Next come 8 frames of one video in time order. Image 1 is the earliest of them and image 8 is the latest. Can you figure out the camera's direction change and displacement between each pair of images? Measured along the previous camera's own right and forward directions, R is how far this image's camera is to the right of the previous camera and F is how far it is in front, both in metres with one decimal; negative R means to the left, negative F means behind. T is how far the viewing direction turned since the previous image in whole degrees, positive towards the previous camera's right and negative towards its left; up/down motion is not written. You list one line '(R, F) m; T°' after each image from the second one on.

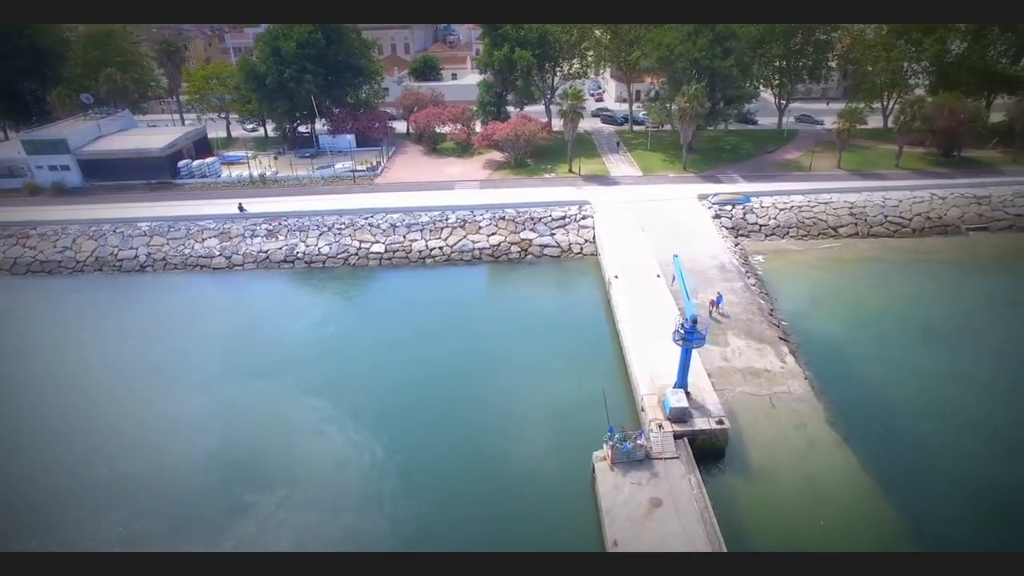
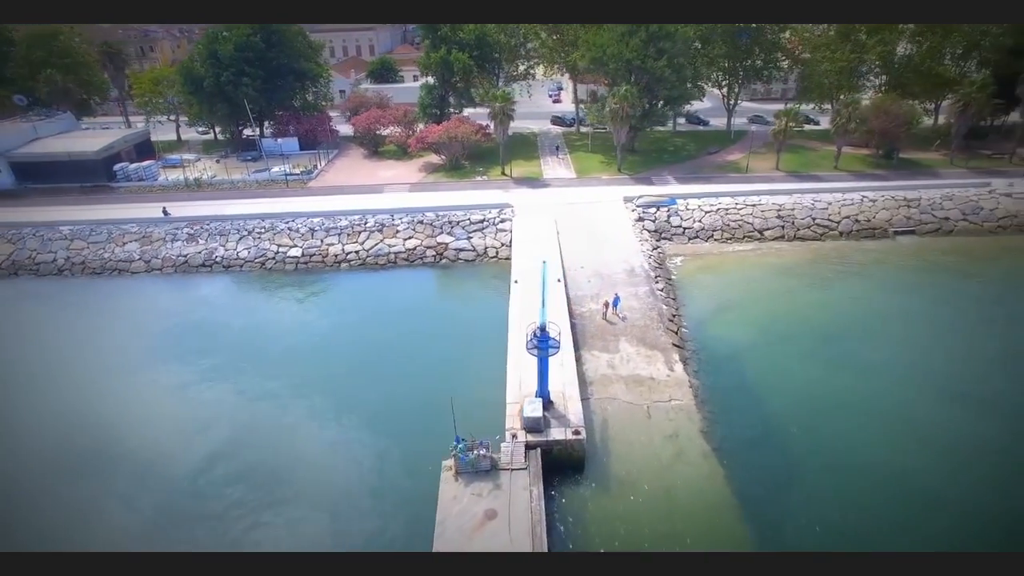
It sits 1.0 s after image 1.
(+2.7, +0.1) m; 0°
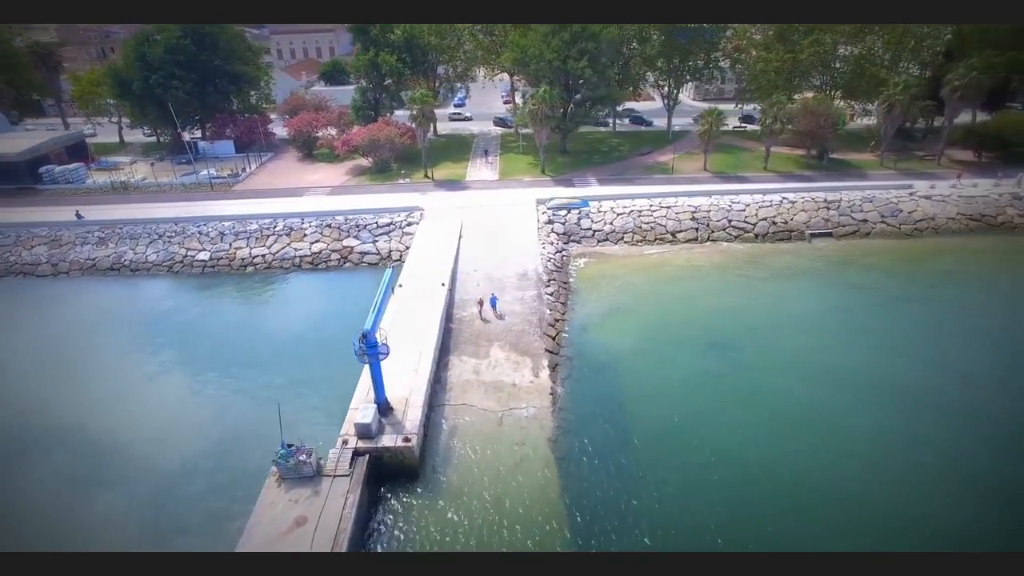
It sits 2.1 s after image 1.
(+3.1, +0.1) m; 0°
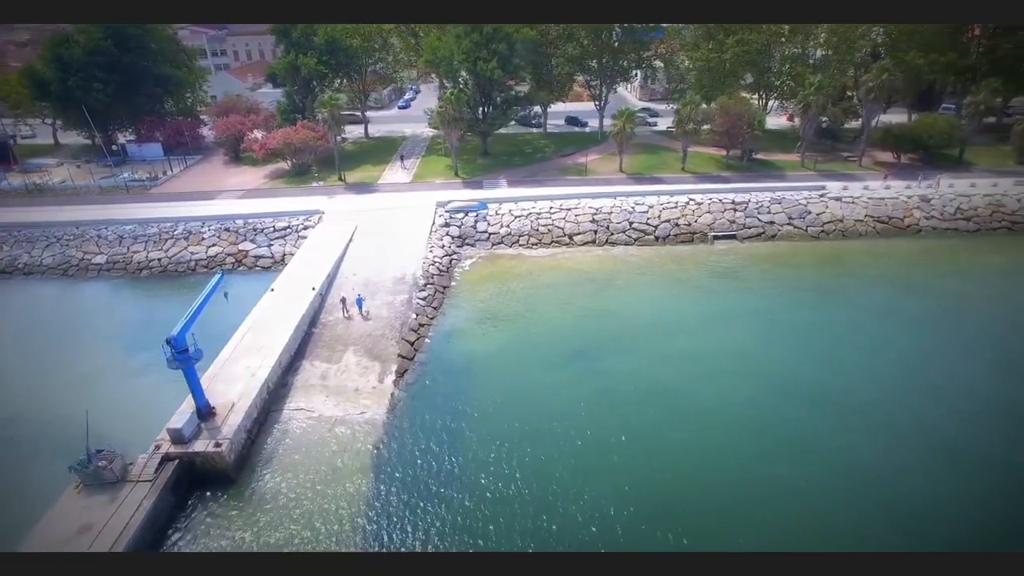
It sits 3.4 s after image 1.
(+3.4, 0.0) m; 0°
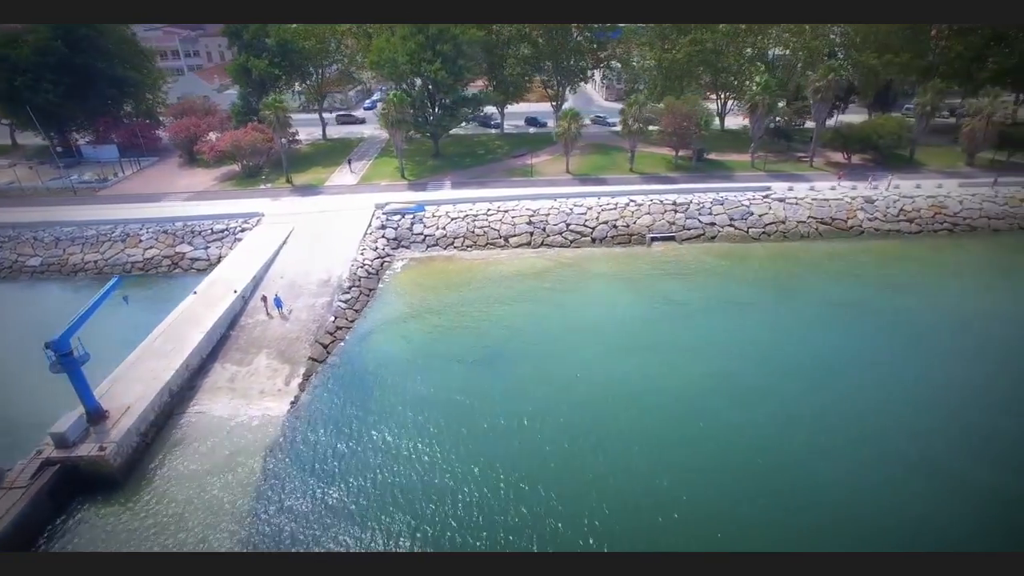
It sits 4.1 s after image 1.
(+2.1, 0.0) m; 0°
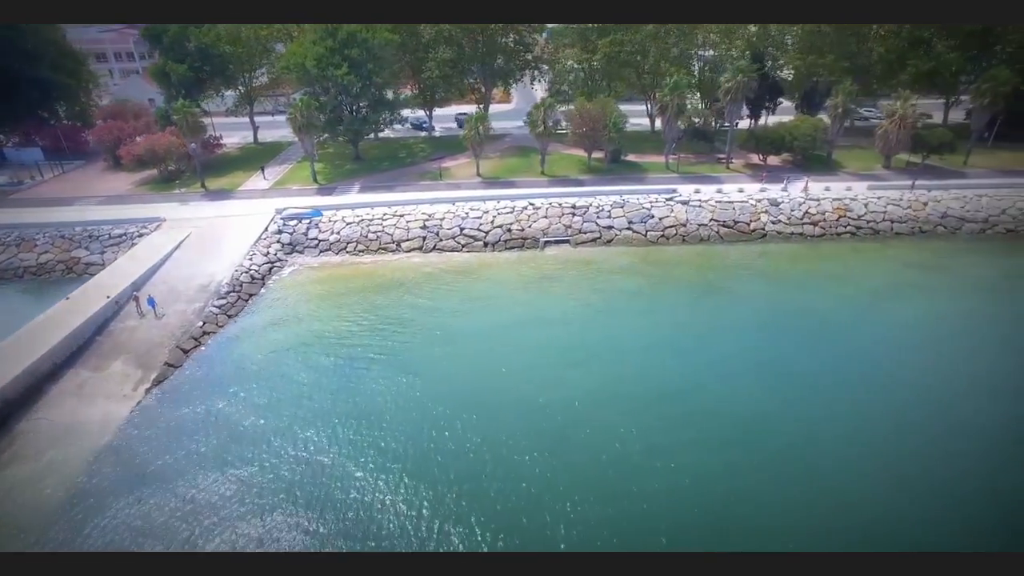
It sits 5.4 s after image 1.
(+3.4, -0.1) m; 0°
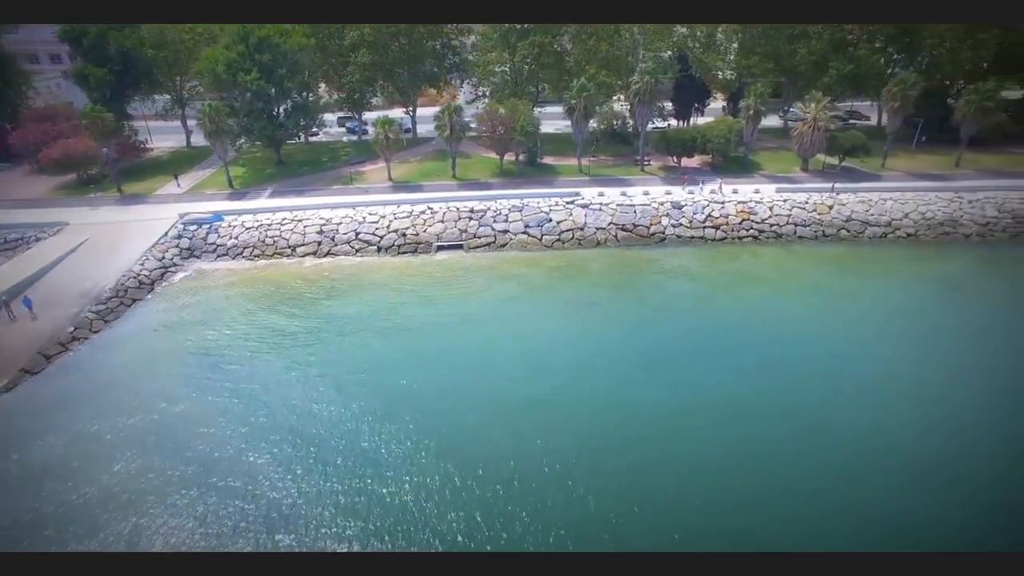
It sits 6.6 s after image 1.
(+3.4, 0.0) m; 0°
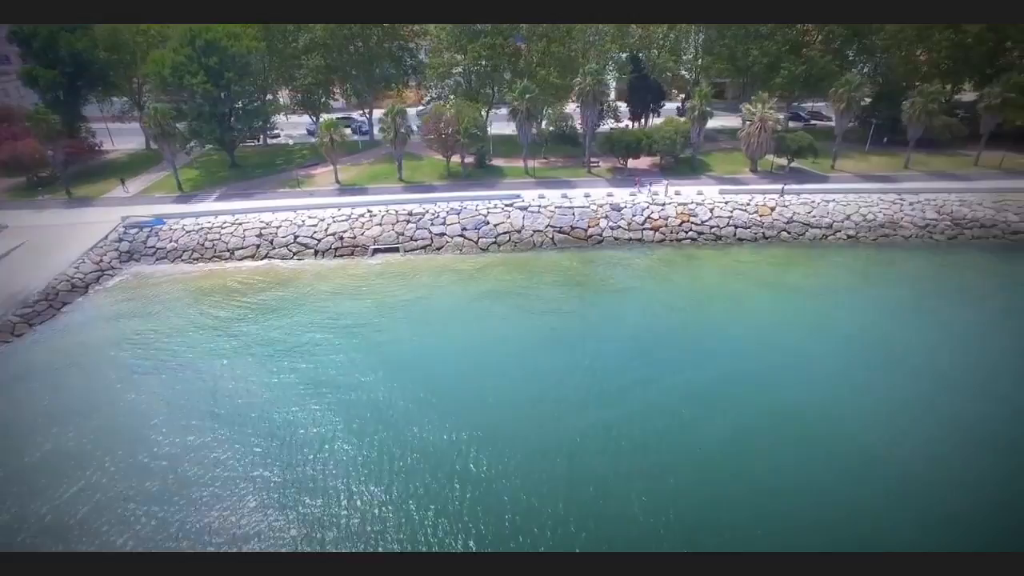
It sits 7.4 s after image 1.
(+2.1, 0.0) m; 0°
